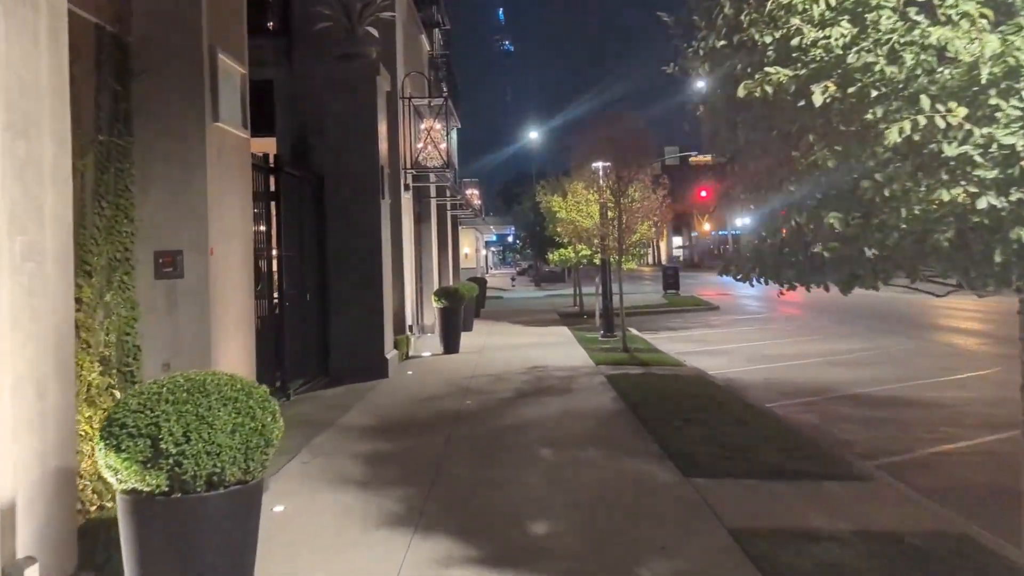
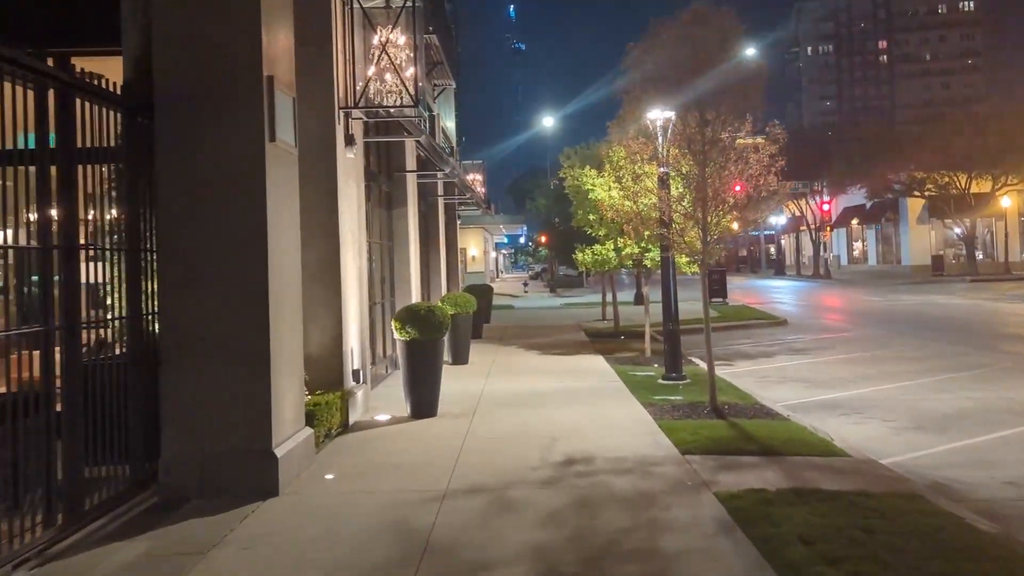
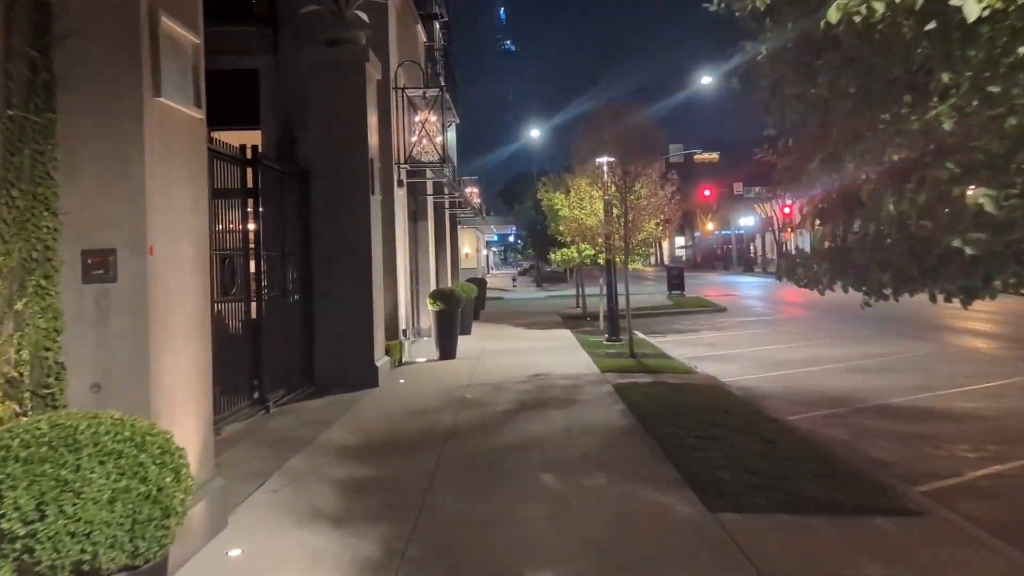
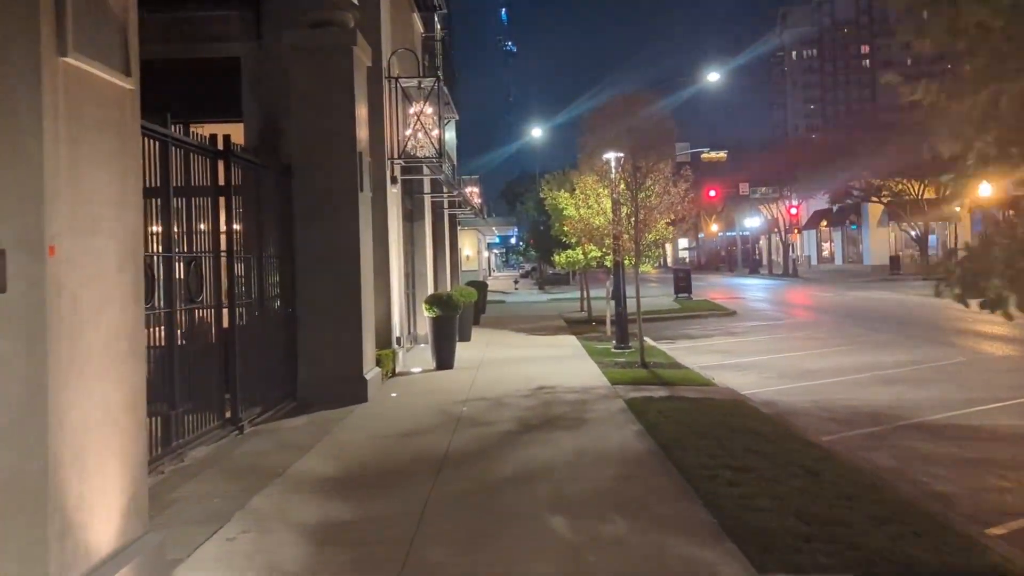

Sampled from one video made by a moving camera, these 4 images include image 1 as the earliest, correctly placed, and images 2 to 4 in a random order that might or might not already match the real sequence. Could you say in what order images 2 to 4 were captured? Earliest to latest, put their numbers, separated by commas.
3, 4, 2
